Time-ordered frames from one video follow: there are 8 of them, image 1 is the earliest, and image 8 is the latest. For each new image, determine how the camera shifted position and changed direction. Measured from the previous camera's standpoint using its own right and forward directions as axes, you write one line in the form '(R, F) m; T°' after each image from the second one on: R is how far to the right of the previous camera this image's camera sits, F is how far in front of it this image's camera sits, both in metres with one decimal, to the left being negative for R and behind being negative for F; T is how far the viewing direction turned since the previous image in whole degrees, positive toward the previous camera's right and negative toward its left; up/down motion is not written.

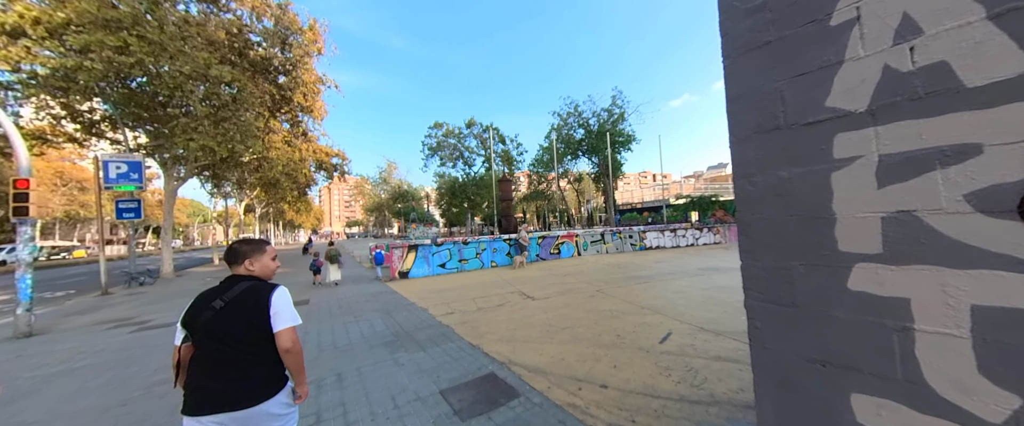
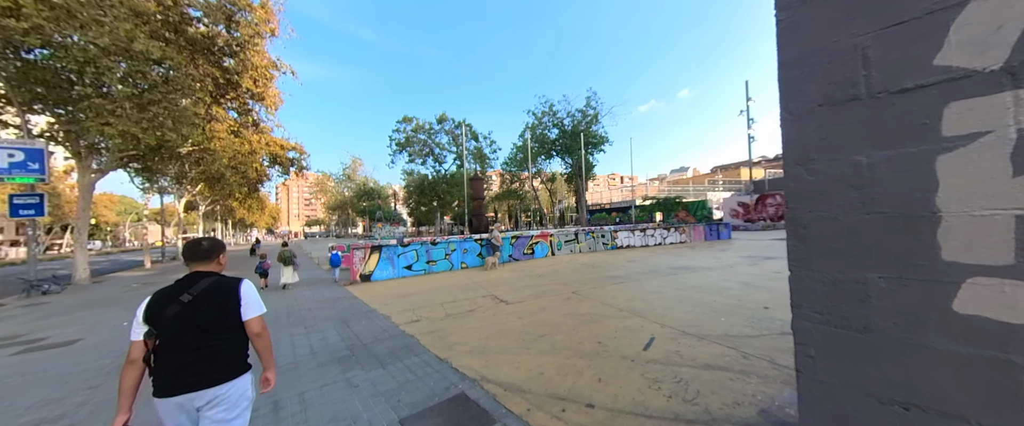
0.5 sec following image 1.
(0.0, +0.4) m; +5°
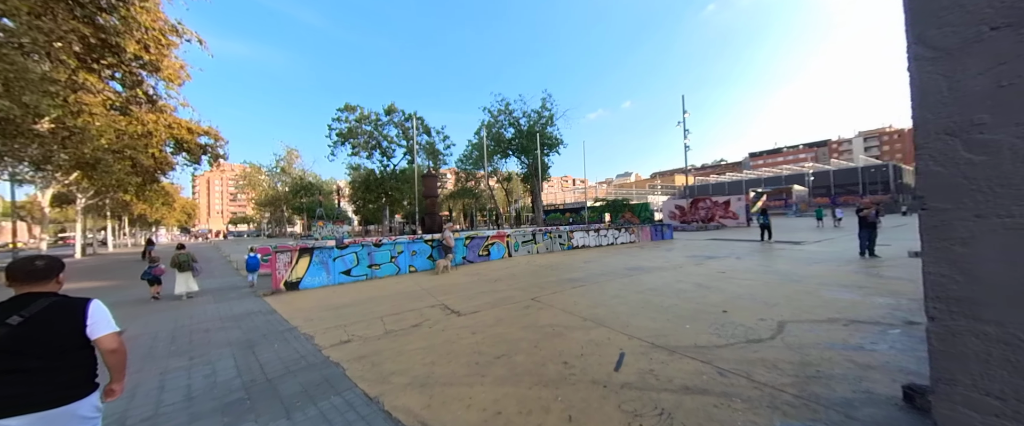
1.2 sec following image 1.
(0.0, +0.6) m; +9°
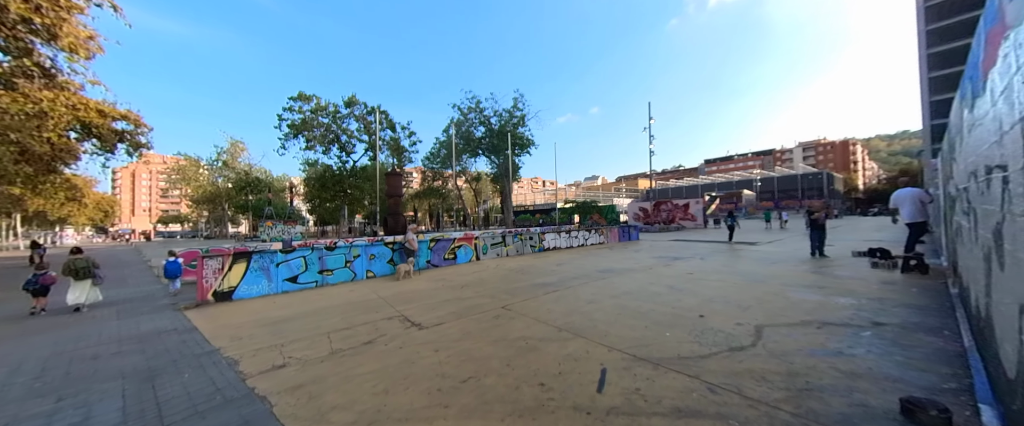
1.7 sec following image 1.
(0.0, +0.4) m; +6°
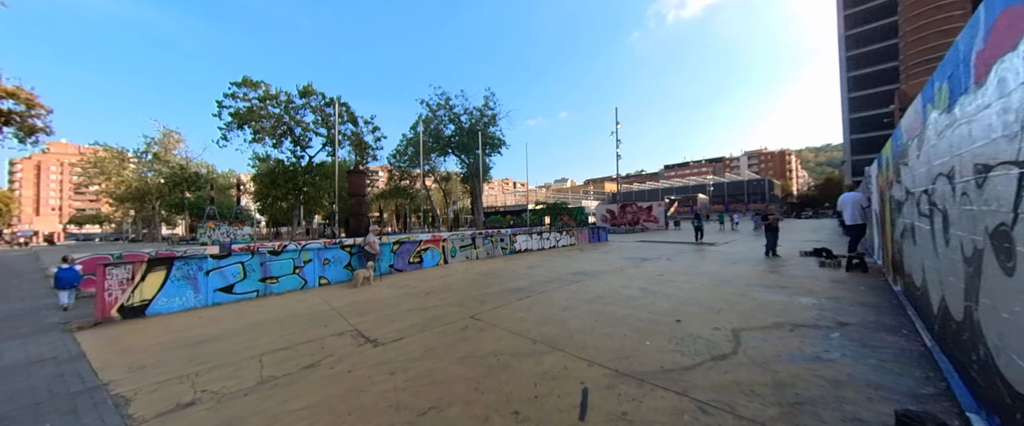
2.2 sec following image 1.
(0.0, +0.4) m; +6°
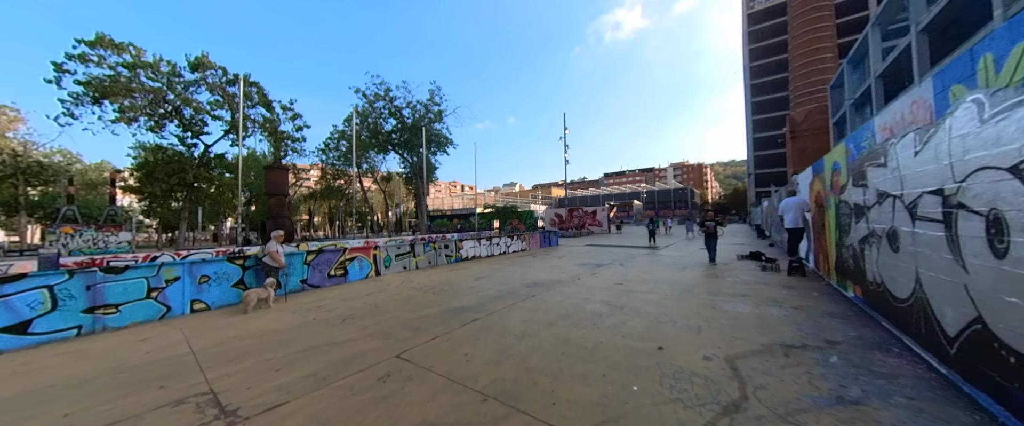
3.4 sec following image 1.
(+0.1, +1.1) m; +10°
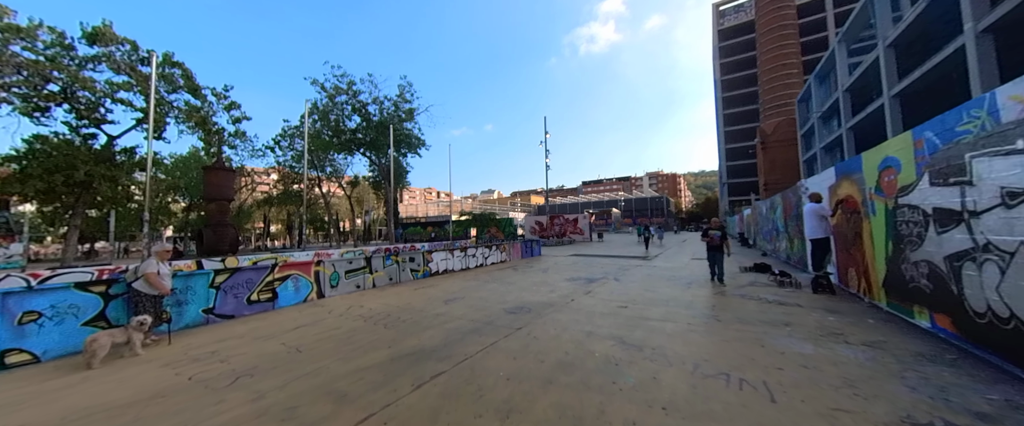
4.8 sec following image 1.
(0.0, +1.4) m; +4°
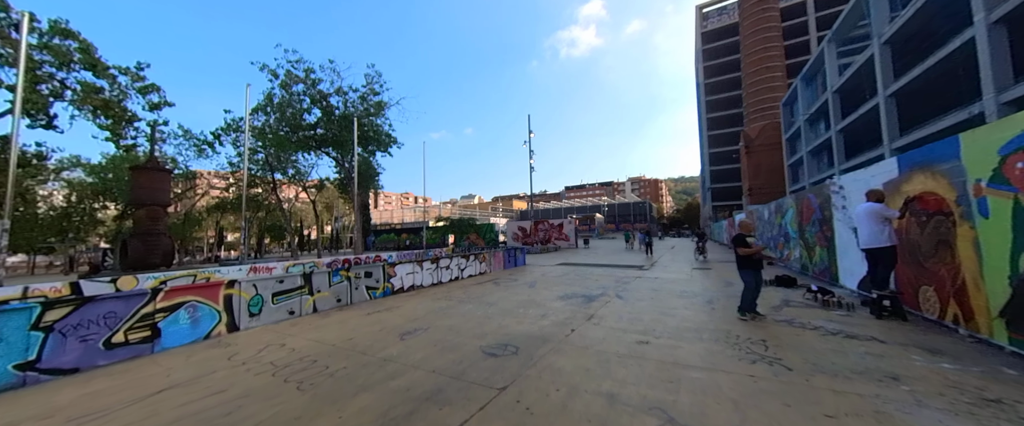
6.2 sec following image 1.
(0.0, +1.6) m; +4°
